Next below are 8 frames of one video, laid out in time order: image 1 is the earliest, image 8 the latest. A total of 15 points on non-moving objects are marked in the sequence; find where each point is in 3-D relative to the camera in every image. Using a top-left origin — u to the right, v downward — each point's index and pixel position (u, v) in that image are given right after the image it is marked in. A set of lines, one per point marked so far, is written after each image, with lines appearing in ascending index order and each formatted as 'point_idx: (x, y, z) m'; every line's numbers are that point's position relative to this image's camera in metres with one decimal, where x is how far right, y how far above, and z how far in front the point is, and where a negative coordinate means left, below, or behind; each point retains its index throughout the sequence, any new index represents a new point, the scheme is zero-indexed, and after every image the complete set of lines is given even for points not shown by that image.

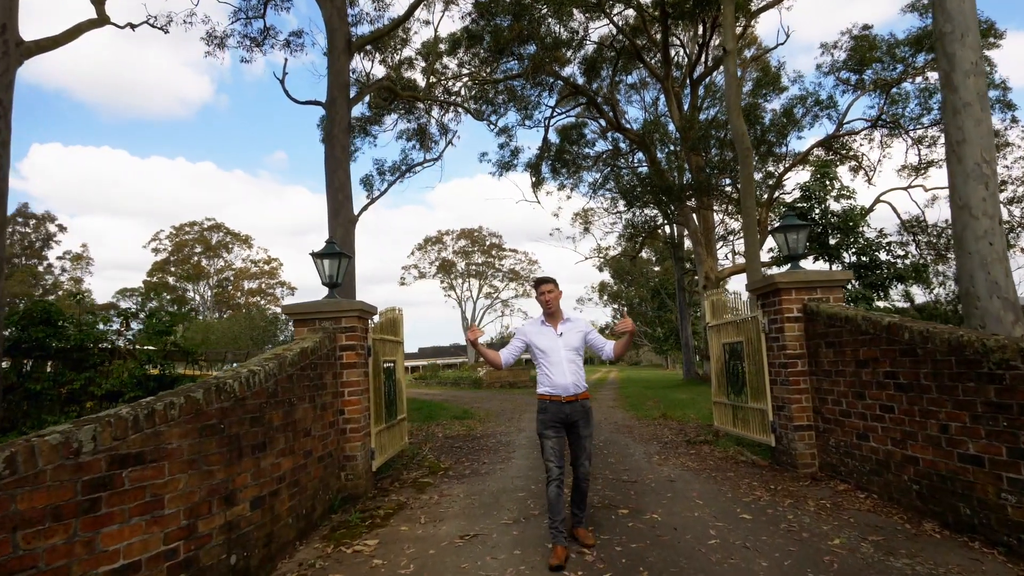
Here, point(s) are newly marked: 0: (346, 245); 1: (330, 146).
0: (-3.0, +0.8, +10.8) m
1: (-3.3, +2.6, +11.0) m
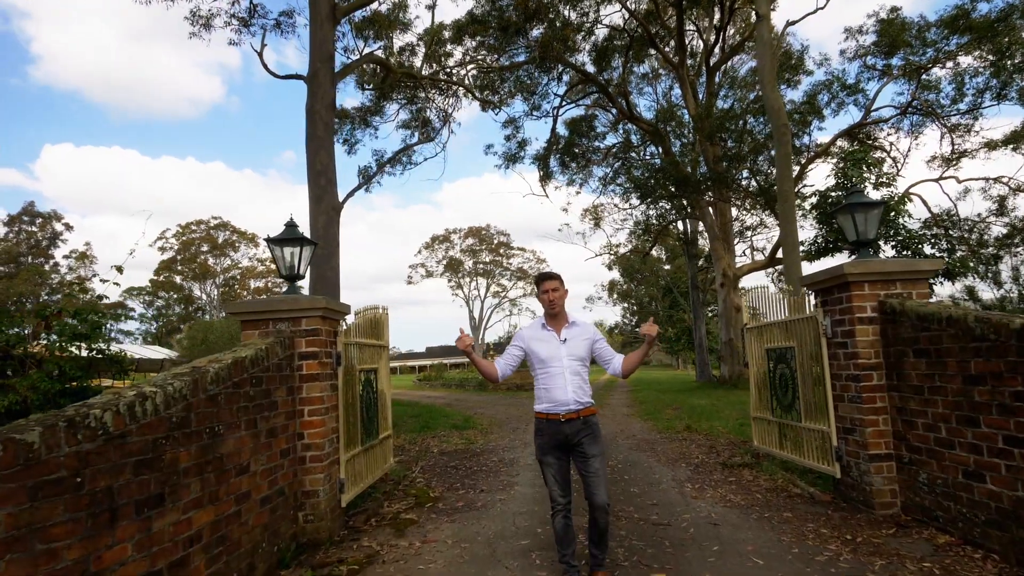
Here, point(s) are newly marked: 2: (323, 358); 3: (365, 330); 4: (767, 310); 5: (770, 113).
0: (-2.9, +0.8, +9.5) m
1: (-3.2, +2.6, +9.8) m
2: (-1.6, -0.6, +5.2) m
3: (-1.6, -0.5, +6.8) m
4: (+2.9, -0.3, +7.0) m
5: (+4.2, +2.9, +10.0) m
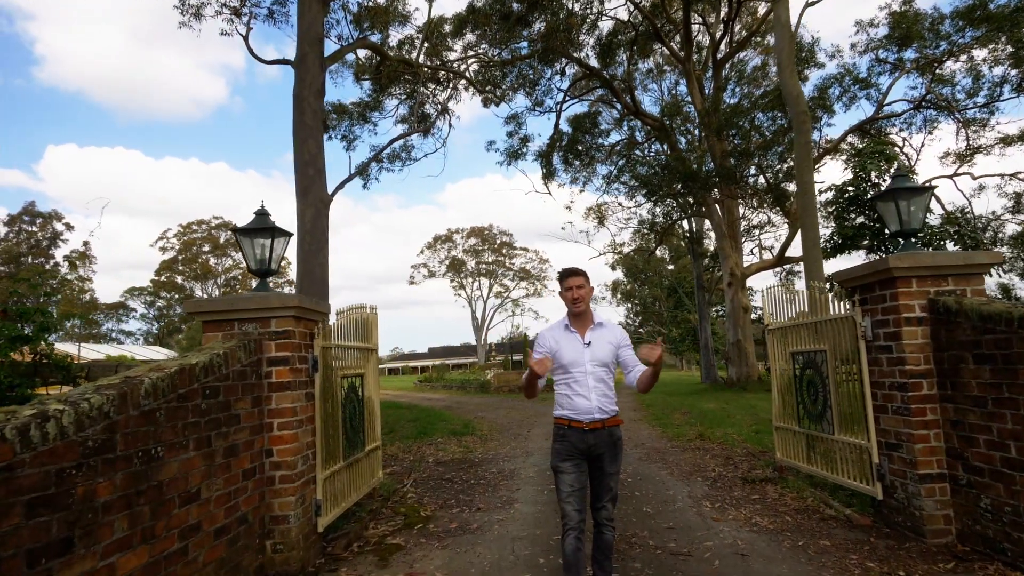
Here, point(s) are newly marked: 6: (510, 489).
0: (-2.9, +0.9, +8.9) m
1: (-3.2, +2.7, +9.2) m
2: (-1.6, -0.6, +4.6) m
3: (-1.6, -0.4, +6.2) m
4: (+2.9, -0.2, +6.3) m
5: (+4.2, +2.9, +9.4) m
6: (0.0, -2.3, +6.9) m
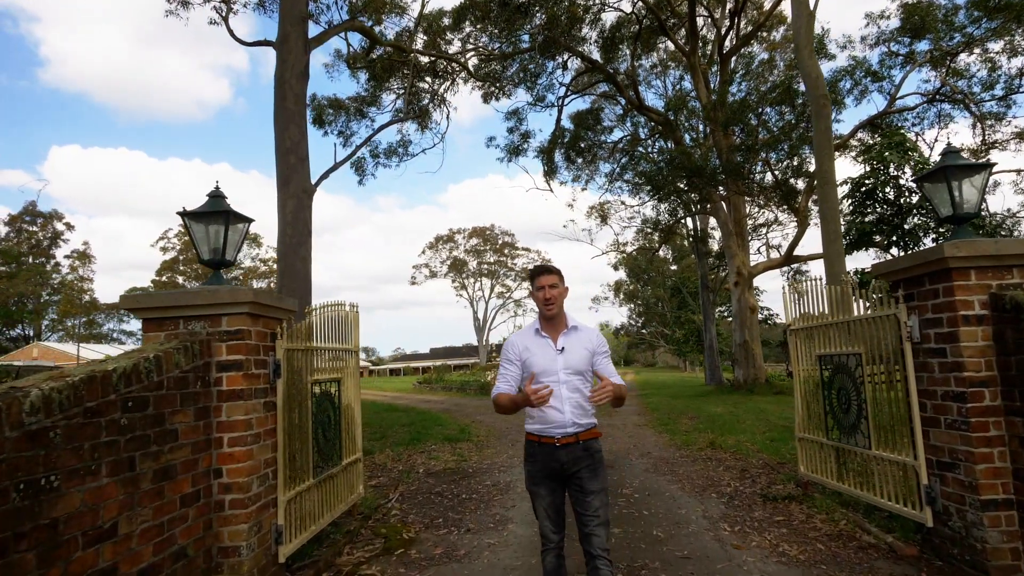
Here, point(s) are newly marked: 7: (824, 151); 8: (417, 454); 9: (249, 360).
0: (-2.9, +0.9, +8.3) m
1: (-3.2, +2.7, +8.5) m
2: (-1.7, -0.5, +3.9) m
3: (-1.6, -0.4, +5.5) m
4: (+2.8, -0.2, +5.7) m
5: (+4.2, +3.0, +8.7) m
6: (-0.1, -2.2, +6.2) m
7: (+4.2, +1.9, +8.3) m
8: (-1.5, -2.6, +9.7) m
9: (-1.7, -0.5, +3.9) m
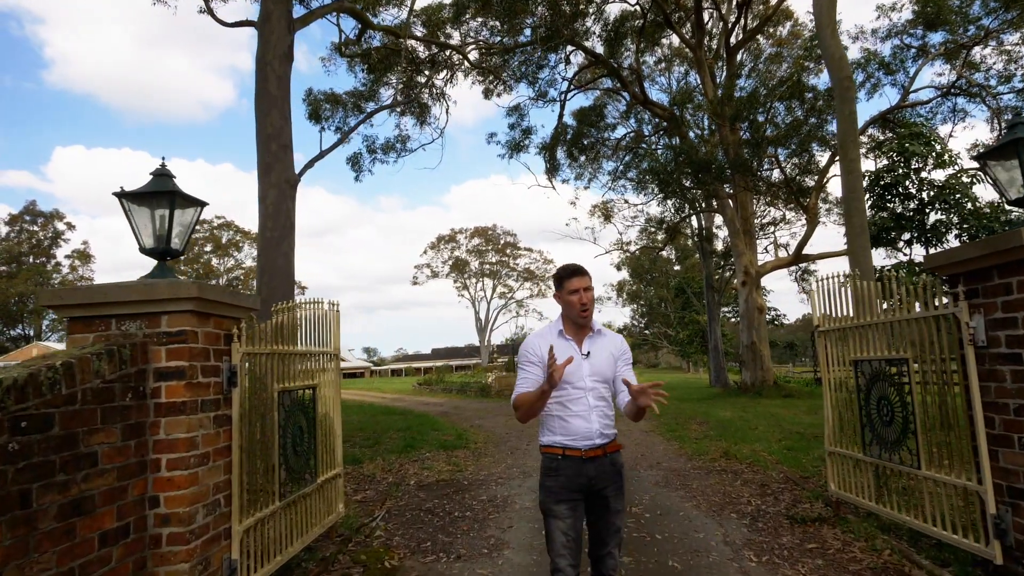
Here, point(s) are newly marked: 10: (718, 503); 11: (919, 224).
0: (-2.9, +0.9, +7.7) m
1: (-3.3, +2.7, +7.9) m
2: (-1.7, -0.5, +3.3) m
3: (-1.7, -0.4, +4.9) m
4: (+2.8, -0.2, +5.1) m
5: (+4.2, +3.0, +8.1) m
6: (-0.1, -2.2, +5.6) m
7: (+4.2, +1.9, +7.7) m
8: (-1.5, -2.6, +9.1) m
9: (-1.7, -0.4, +3.3) m
10: (+2.0, -2.1, +5.9) m
11: (+8.3, +1.3, +12.4) m
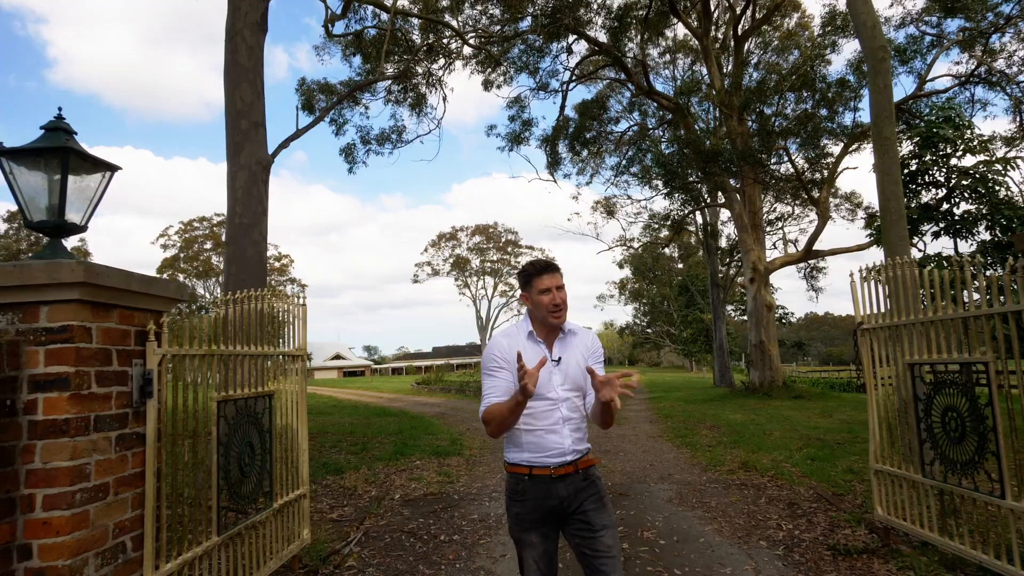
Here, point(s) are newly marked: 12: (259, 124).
0: (-3.0, +1.0, +6.9) m
1: (-3.3, +2.8, +7.2) m
2: (-1.8, -0.4, +2.6) m
3: (-1.7, -0.3, +4.2) m
4: (+2.7, -0.1, +4.3) m
5: (+4.1, +3.1, +7.3) m
6: (-0.2, -2.1, +4.8) m
7: (+4.2, +2.0, +6.9) m
8: (-1.6, -2.5, +8.4) m
9: (-1.8, -0.4, +2.5) m
10: (+1.9, -2.0, +5.1) m
11: (+8.3, +1.4, +11.6) m
12: (-2.9, +1.9, +7.1) m
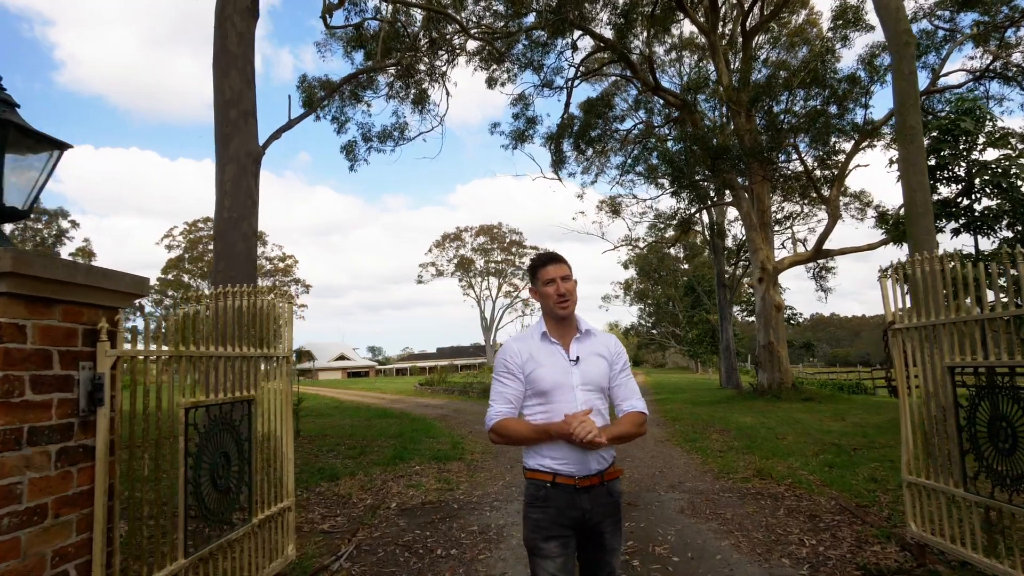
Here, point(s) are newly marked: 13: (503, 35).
0: (-3.0, +1.0, +6.6) m
1: (-3.3, +2.8, +6.9) m
2: (-1.8, -0.4, +2.2) m
3: (-1.7, -0.3, +3.8) m
4: (+2.7, -0.1, +3.9) m
5: (+4.2, +3.1, +6.9) m
6: (-0.1, -2.1, +4.5) m
7: (+4.2, +2.0, +6.5) m
8: (-1.5, -2.5, +8.0) m
9: (-1.8, -0.3, +2.2) m
10: (+1.9, -2.0, +4.8) m
11: (+8.3, +1.4, +11.2) m
12: (-2.9, +1.9, +6.8) m
13: (-0.3, +7.6, +18.2) m
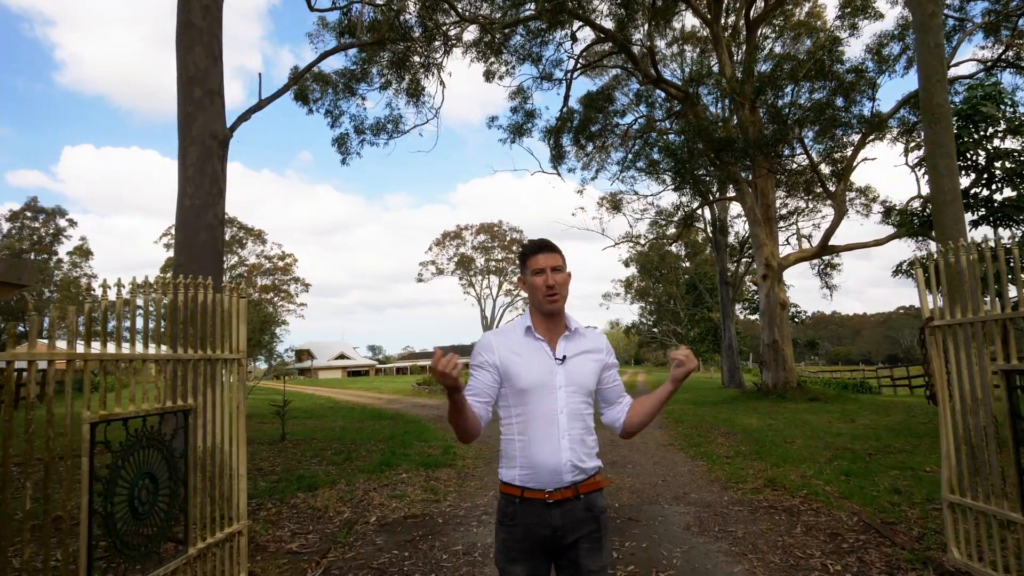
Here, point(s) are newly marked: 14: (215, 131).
0: (-3.1, +1.1, +6.1) m
1: (-3.4, +2.9, +6.3) m
2: (-1.9, -0.3, +1.7) m
3: (-1.8, -0.2, +3.3) m
4: (+2.6, 0.0, +3.4) m
5: (+4.1, +3.1, +6.4) m
6: (-0.2, -2.0, +3.9) m
7: (+4.1, +2.1, +6.0) m
8: (-1.6, -2.4, +7.5) m
9: (-1.9, -0.3, +1.7) m
10: (+1.8, -1.9, +4.2) m
11: (+8.2, +1.5, +10.7) m
12: (-3.0, +2.0, +6.2) m
13: (-0.4, +7.7, +17.6) m
14: (-3.0, +1.6, +6.2) m
